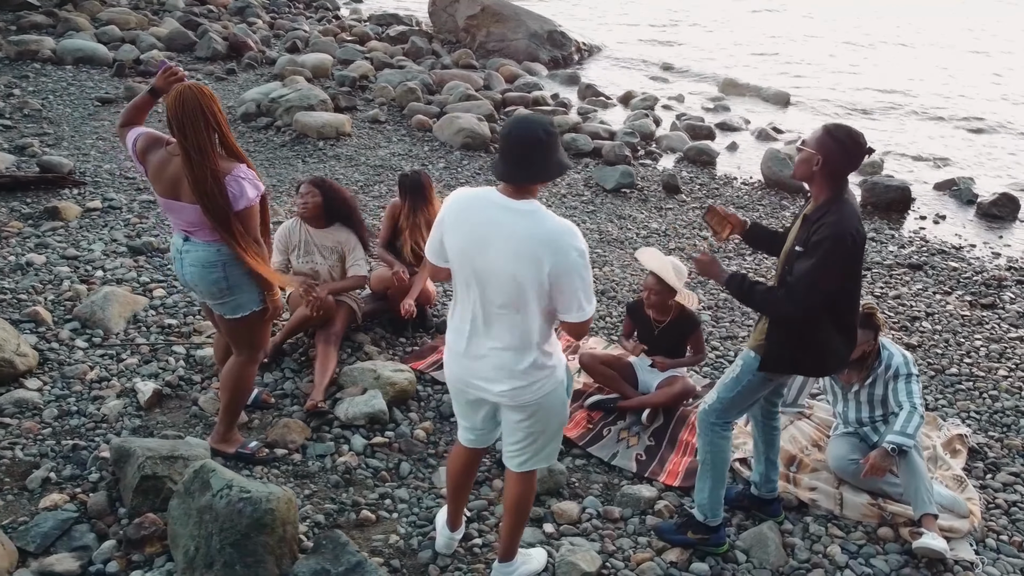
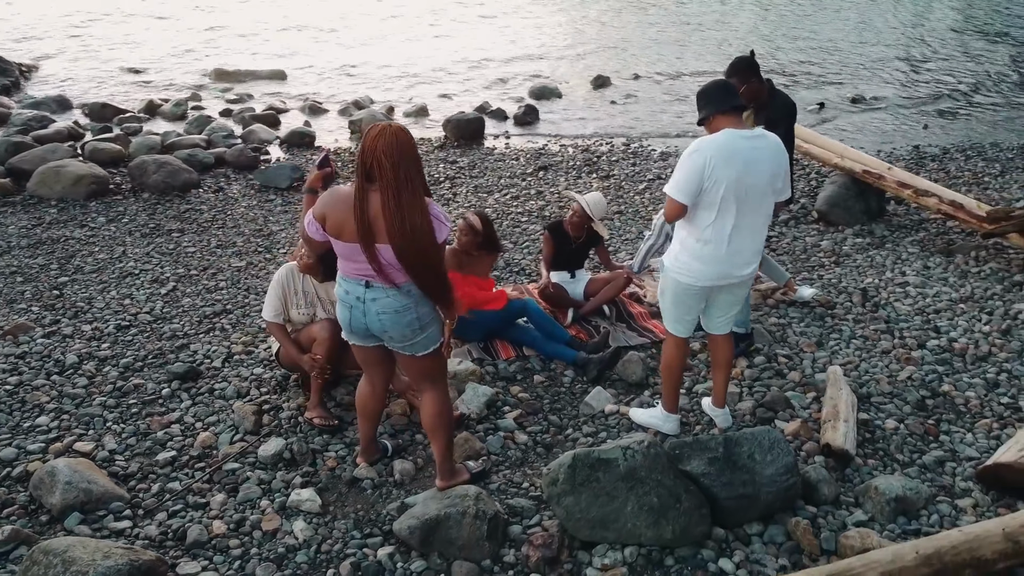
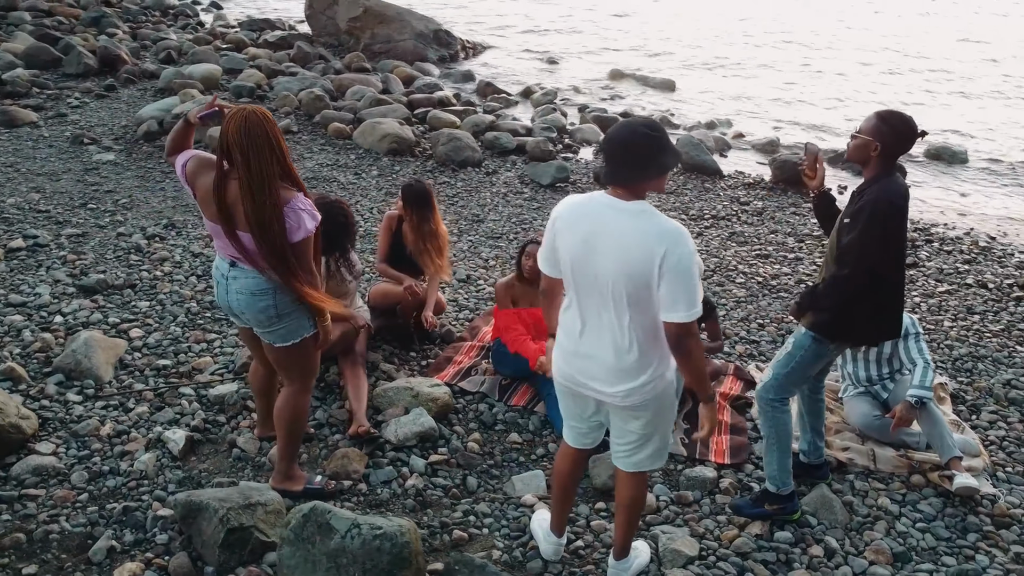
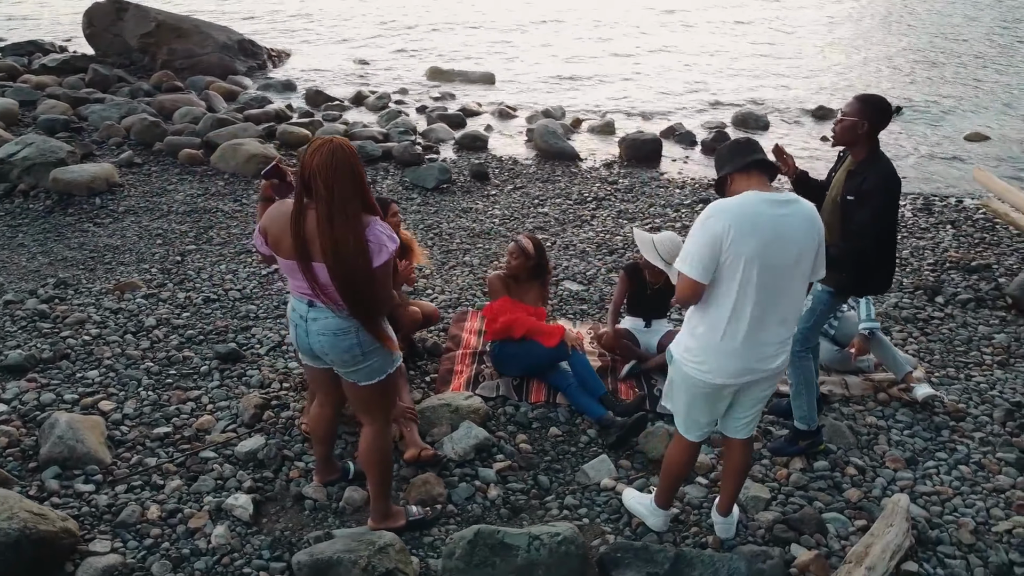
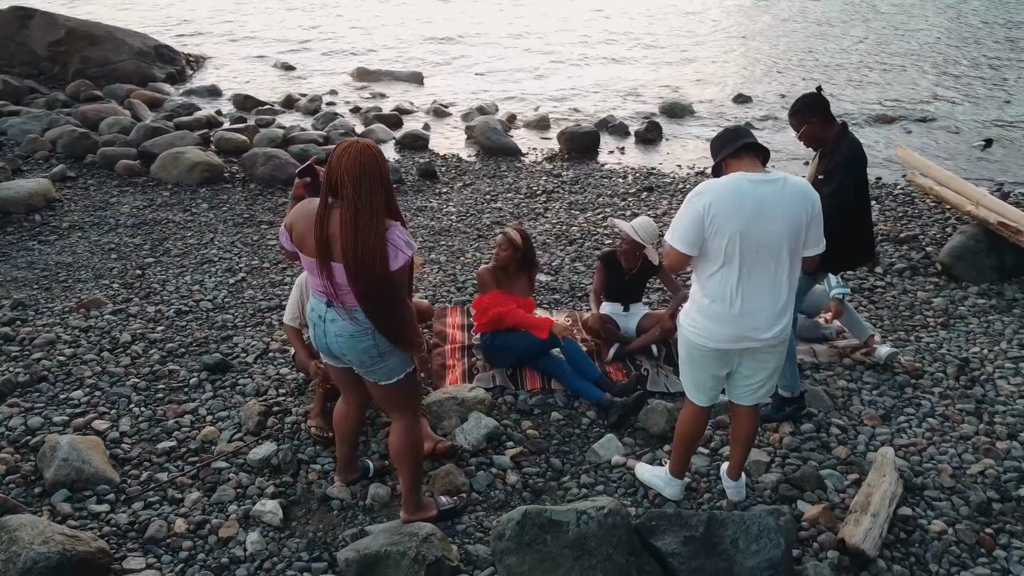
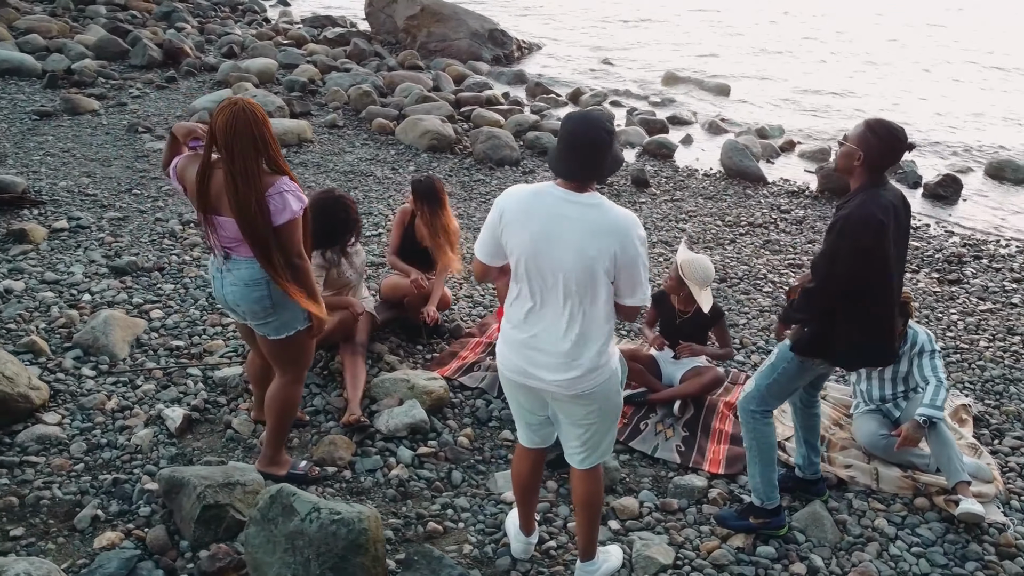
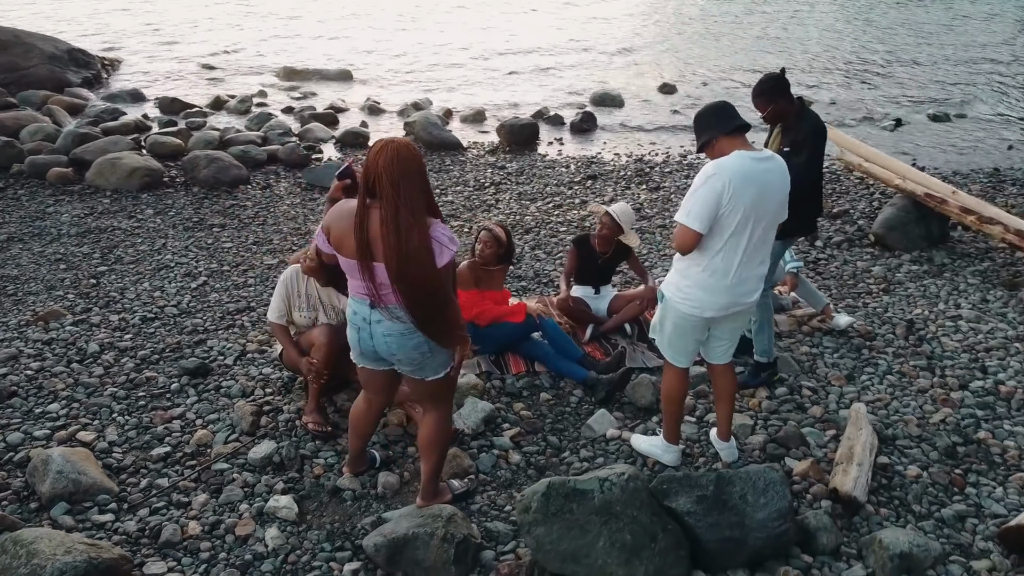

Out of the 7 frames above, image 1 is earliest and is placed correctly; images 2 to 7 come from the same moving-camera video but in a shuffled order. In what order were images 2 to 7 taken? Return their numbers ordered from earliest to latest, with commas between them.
6, 3, 4, 5, 7, 2
